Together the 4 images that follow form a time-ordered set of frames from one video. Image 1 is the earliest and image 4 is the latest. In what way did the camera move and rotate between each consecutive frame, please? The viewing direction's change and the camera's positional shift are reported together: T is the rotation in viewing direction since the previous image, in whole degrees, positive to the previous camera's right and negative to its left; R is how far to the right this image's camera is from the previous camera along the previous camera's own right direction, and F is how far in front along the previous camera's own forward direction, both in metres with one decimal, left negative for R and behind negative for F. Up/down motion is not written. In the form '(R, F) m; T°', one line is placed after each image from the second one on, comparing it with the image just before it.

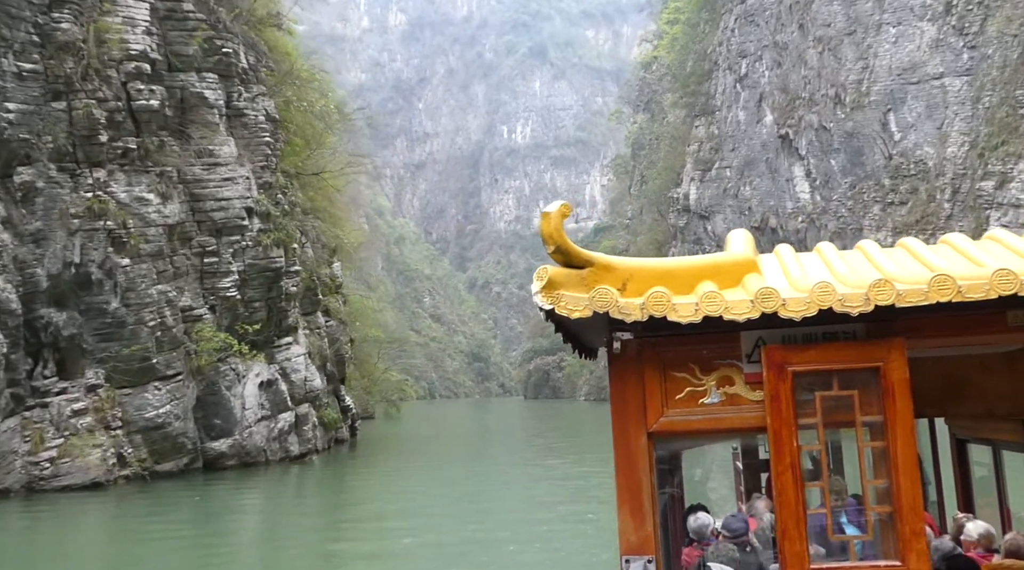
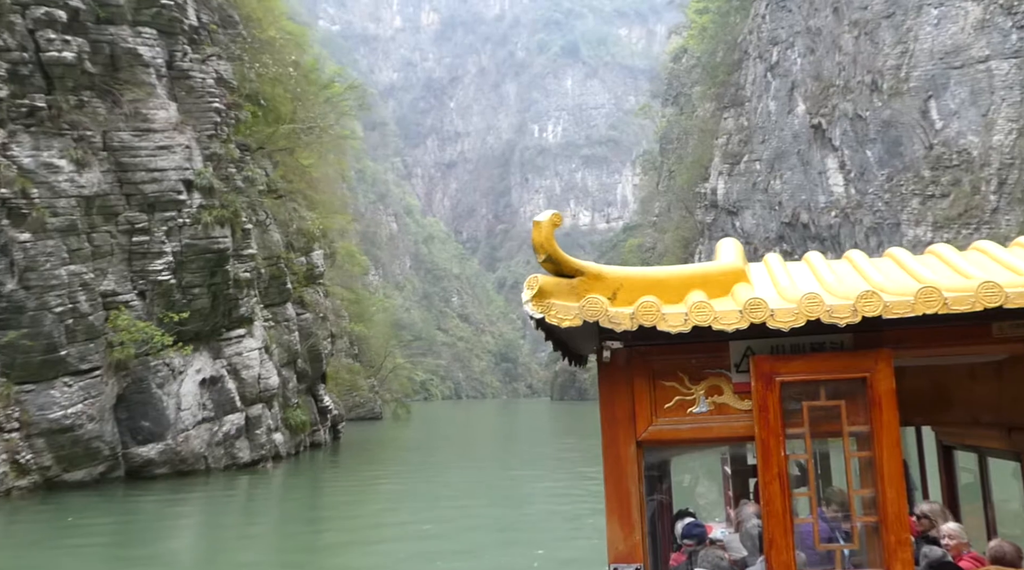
(+0.4, +1.1) m; -2°
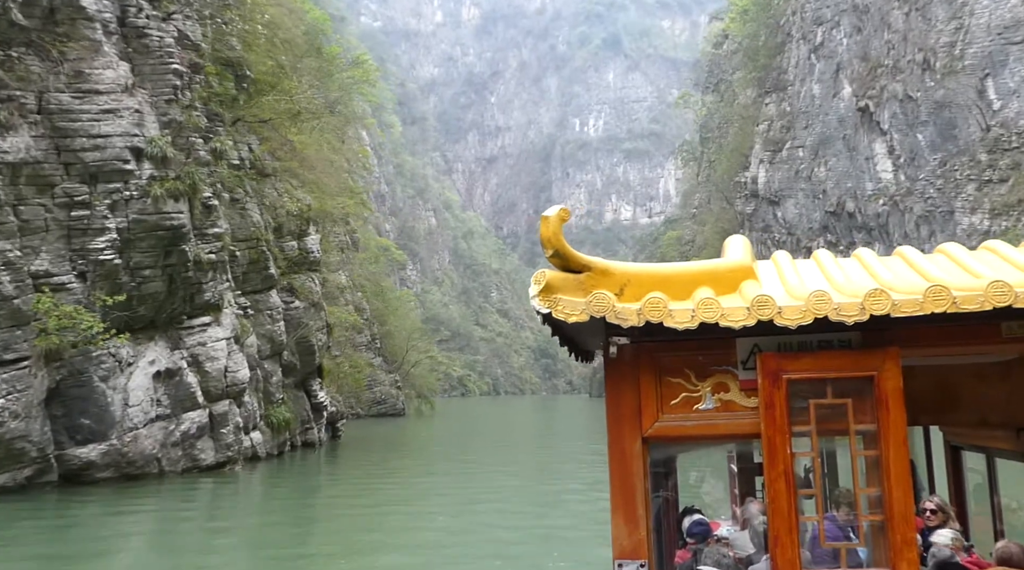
(+0.3, +0.9) m; -2°
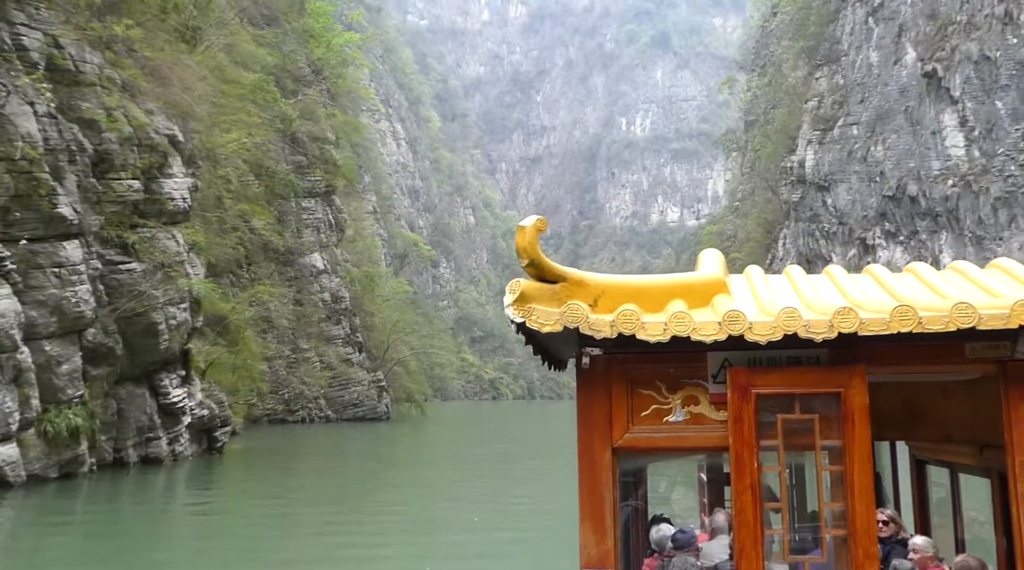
(+0.8, +2.7) m; -3°
